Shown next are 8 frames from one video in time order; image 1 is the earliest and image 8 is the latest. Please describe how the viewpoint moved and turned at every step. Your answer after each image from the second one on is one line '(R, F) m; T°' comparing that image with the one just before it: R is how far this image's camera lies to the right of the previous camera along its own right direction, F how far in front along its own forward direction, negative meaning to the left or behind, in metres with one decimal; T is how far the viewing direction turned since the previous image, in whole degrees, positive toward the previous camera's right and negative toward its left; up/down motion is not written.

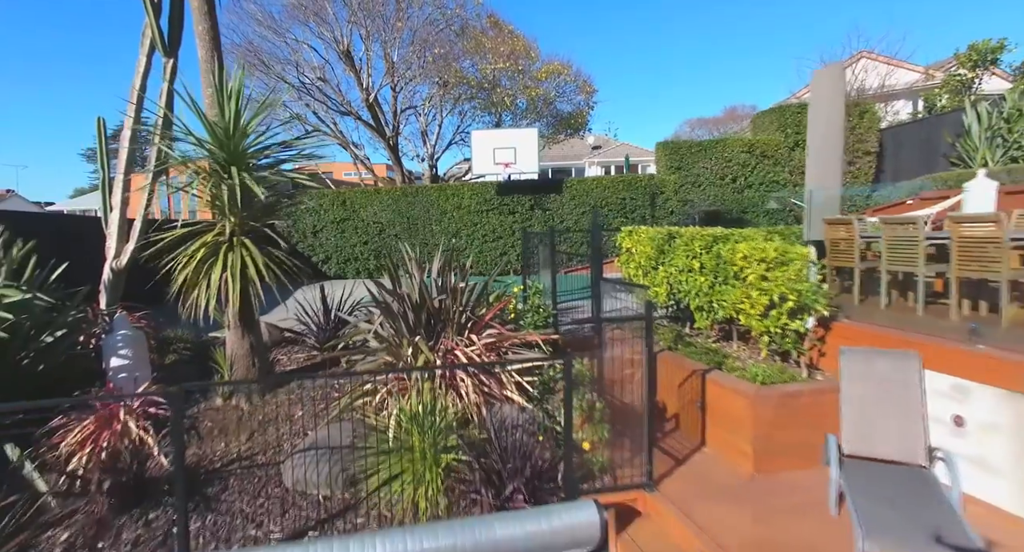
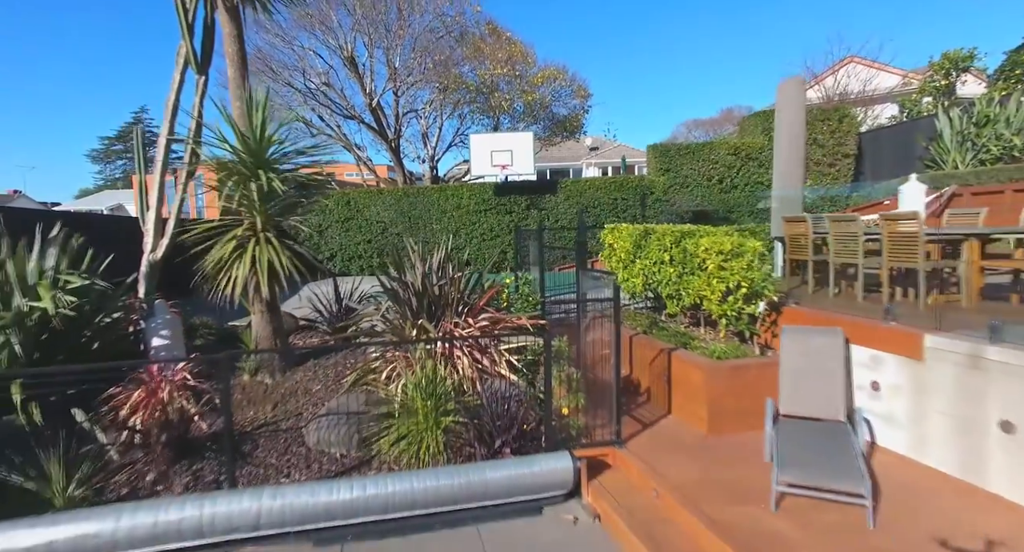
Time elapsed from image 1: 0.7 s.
(+0.1, -0.7) m; 0°
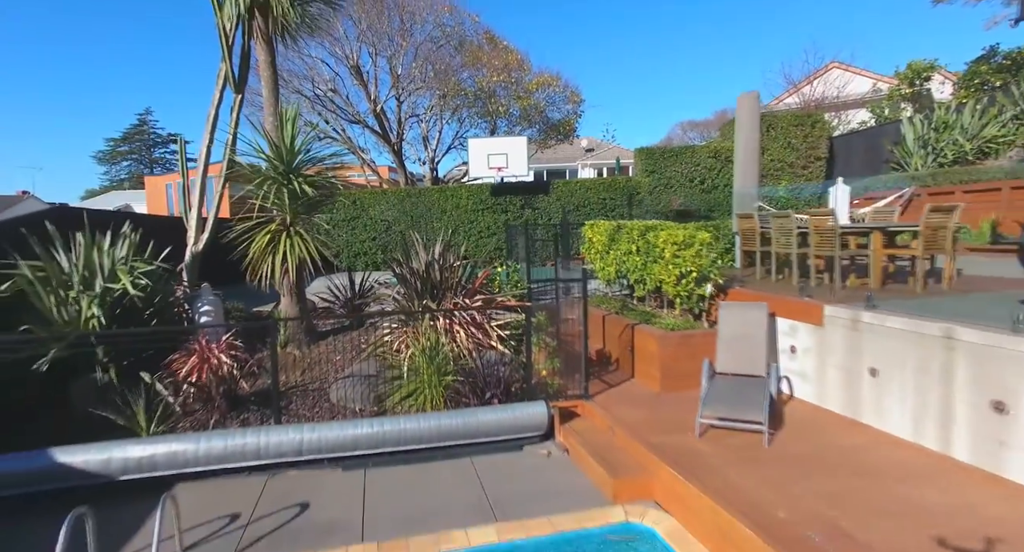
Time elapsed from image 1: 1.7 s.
(+0.1, -1.1) m; 0°
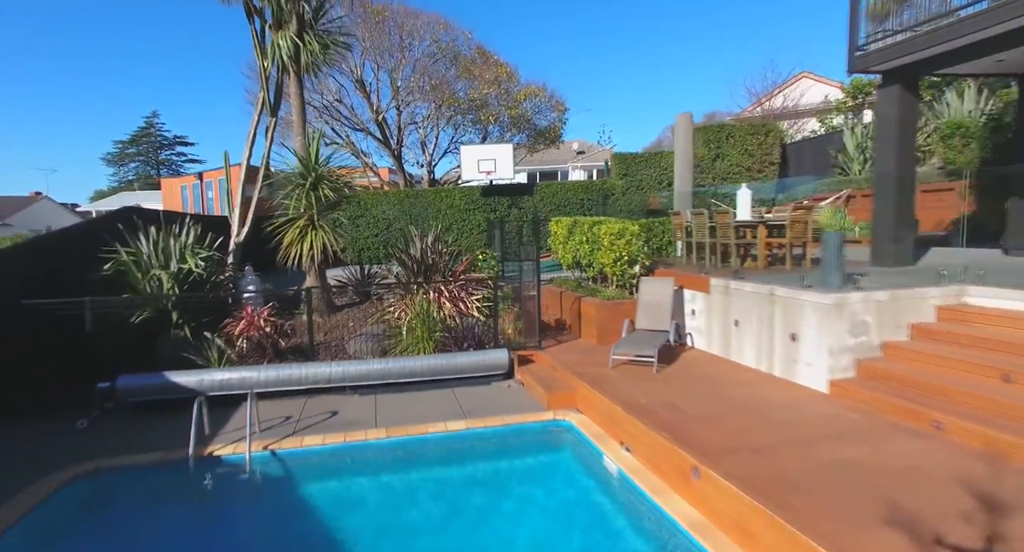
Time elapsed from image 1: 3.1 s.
(+0.4, -1.9) m; 0°
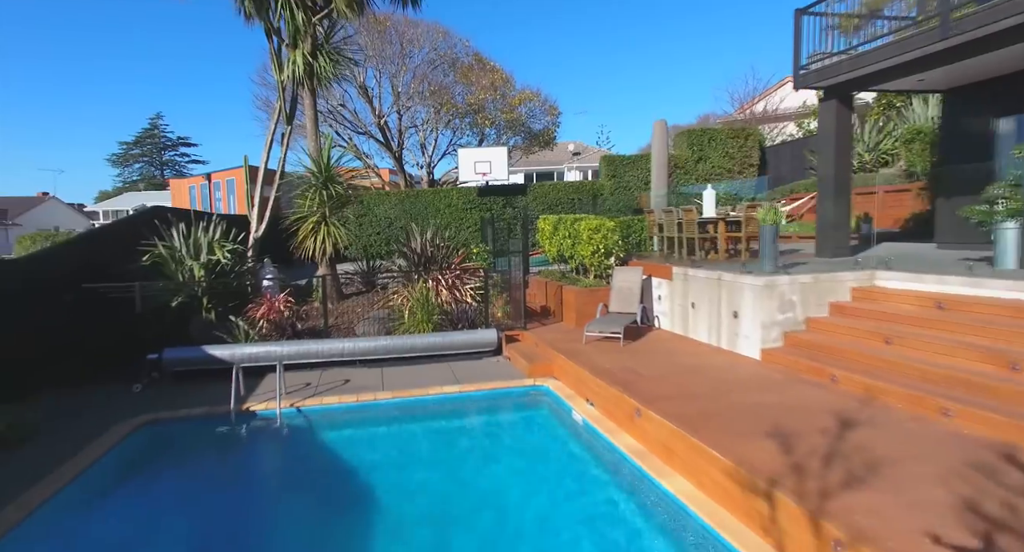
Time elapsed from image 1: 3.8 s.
(+0.2, -1.0) m; 0°
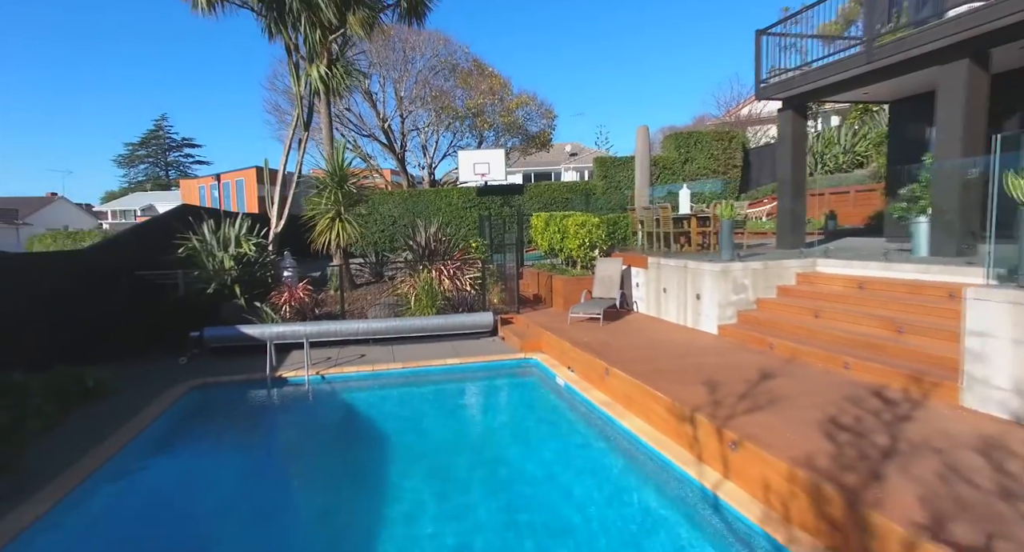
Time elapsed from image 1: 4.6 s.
(+0.1, -1.1) m; 0°
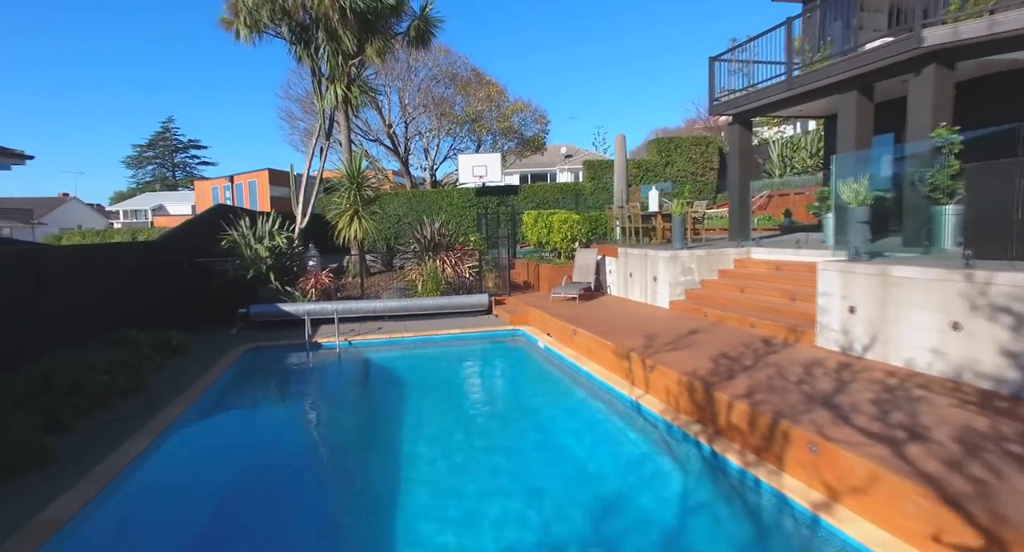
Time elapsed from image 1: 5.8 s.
(+0.1, -1.7) m; 0°
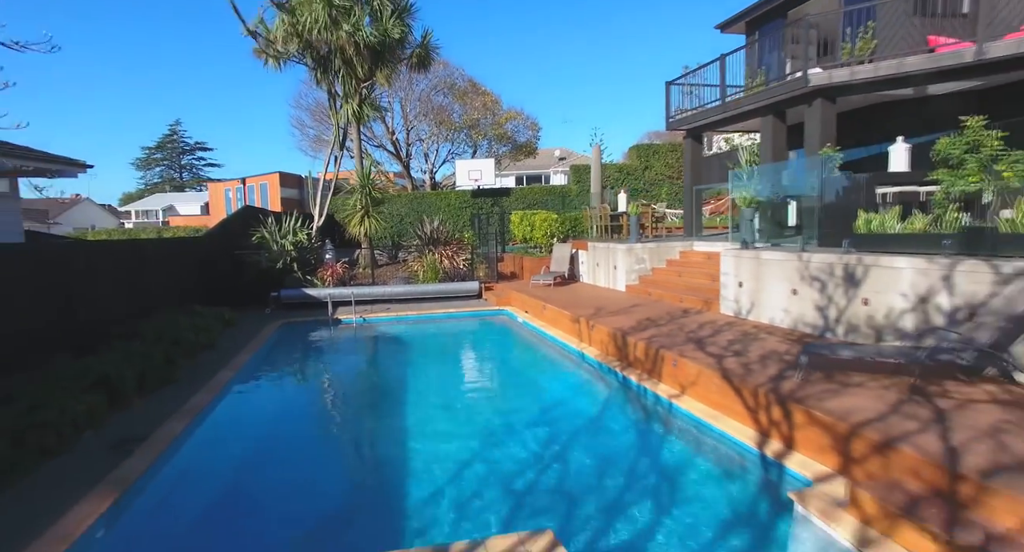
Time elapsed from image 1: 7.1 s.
(+0.3, -1.9) m; 0°
